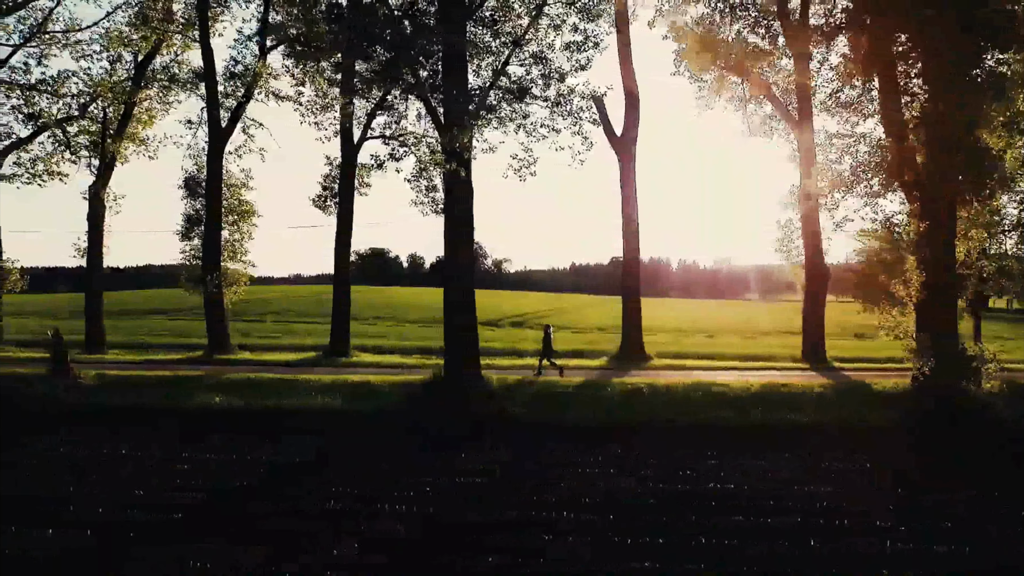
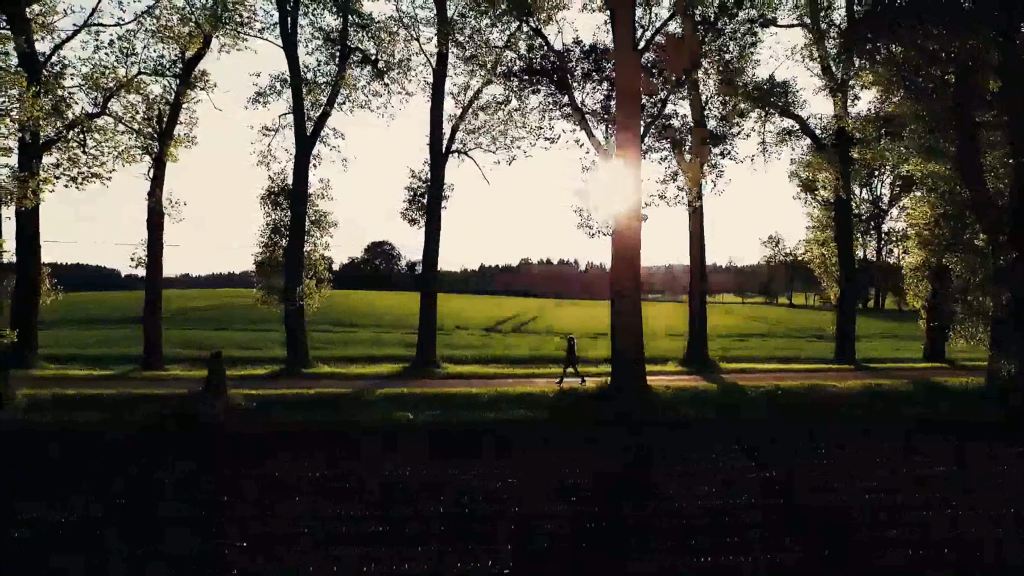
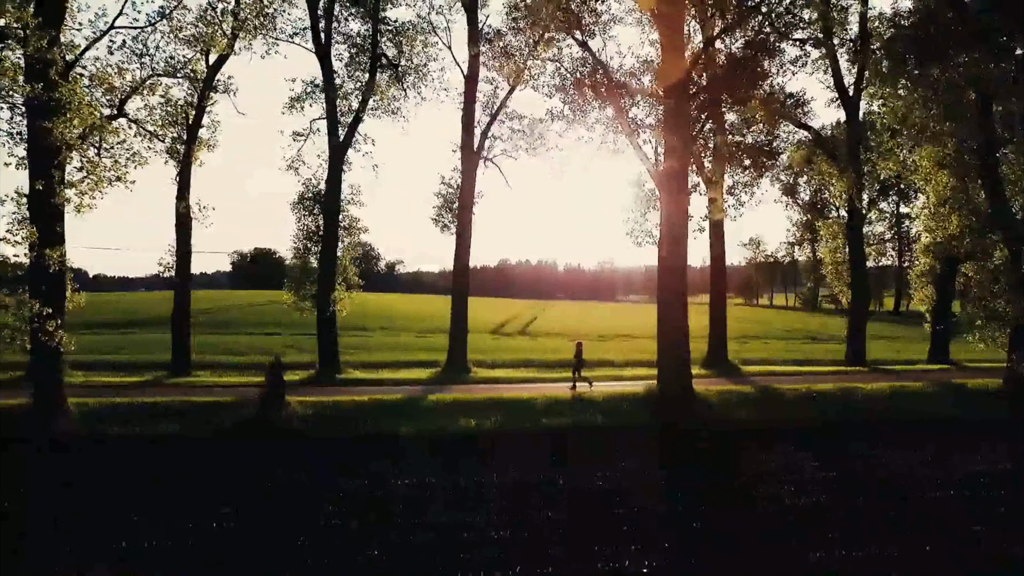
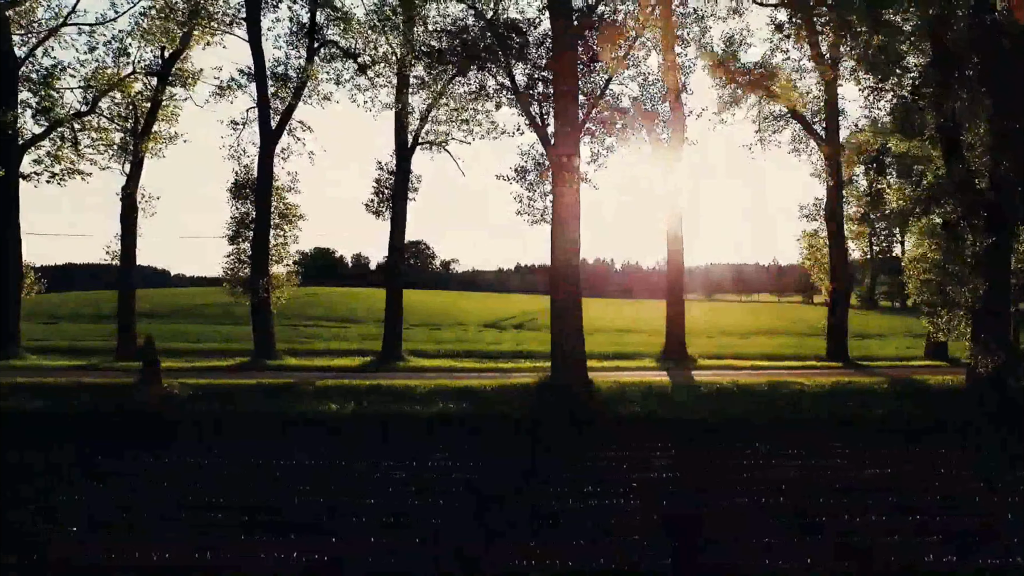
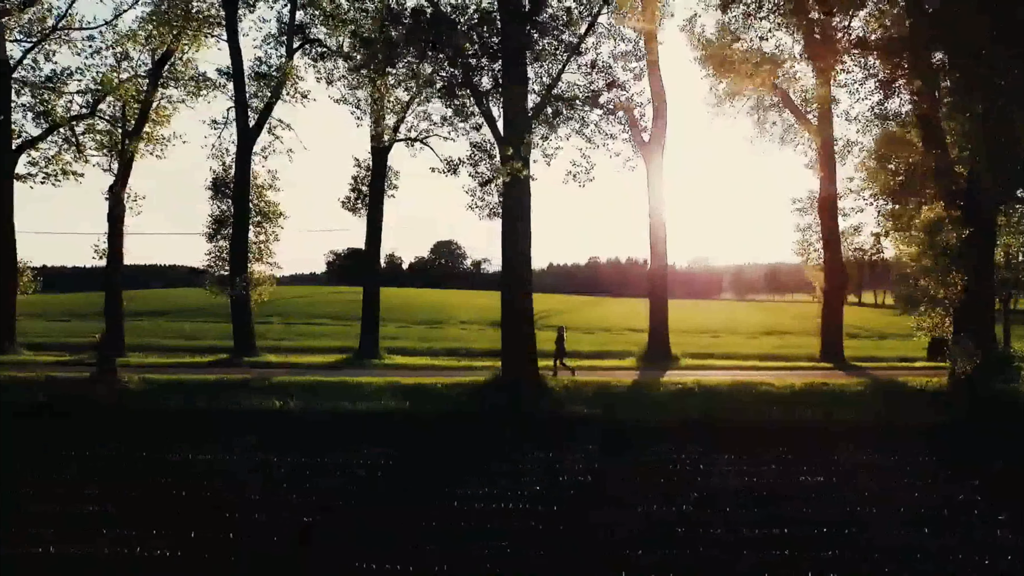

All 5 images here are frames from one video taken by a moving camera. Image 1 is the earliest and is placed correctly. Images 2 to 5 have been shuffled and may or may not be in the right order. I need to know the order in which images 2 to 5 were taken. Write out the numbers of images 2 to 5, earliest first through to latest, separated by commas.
5, 4, 2, 3
